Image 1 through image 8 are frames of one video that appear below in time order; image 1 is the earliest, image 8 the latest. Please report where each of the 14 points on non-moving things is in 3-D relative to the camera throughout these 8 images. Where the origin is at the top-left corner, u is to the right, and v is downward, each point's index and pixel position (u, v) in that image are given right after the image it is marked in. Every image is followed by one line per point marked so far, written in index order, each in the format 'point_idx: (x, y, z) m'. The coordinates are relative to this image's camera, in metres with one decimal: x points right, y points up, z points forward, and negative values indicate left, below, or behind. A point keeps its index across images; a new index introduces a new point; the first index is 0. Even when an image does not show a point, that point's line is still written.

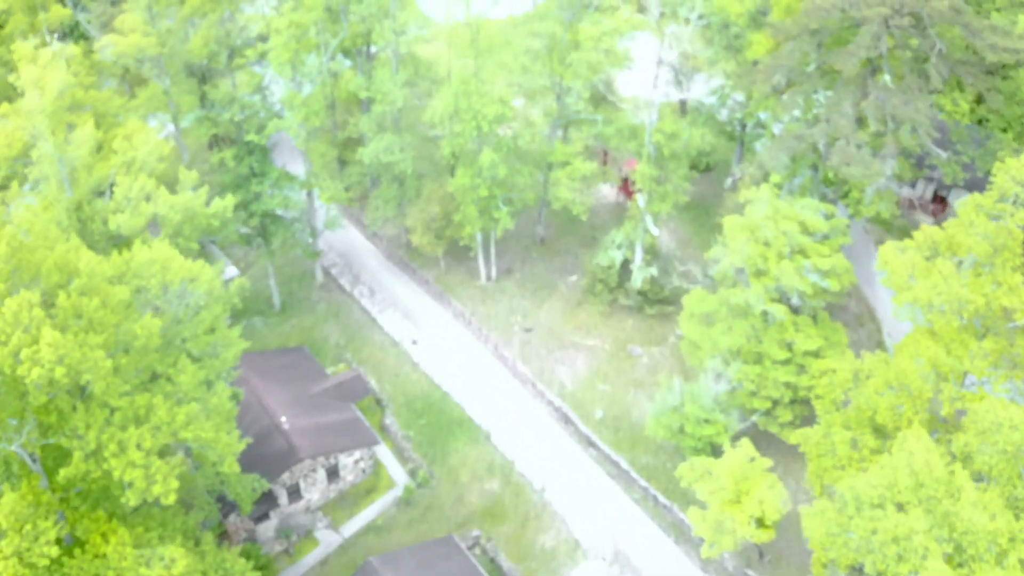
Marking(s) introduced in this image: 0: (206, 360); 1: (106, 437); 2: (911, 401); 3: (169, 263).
0: (-6.8, -1.6, +18.4) m
1: (-7.3, -2.7, +14.9) m
2: (+7.5, -2.1, +15.6) m
3: (-7.1, +0.5, +17.1) m
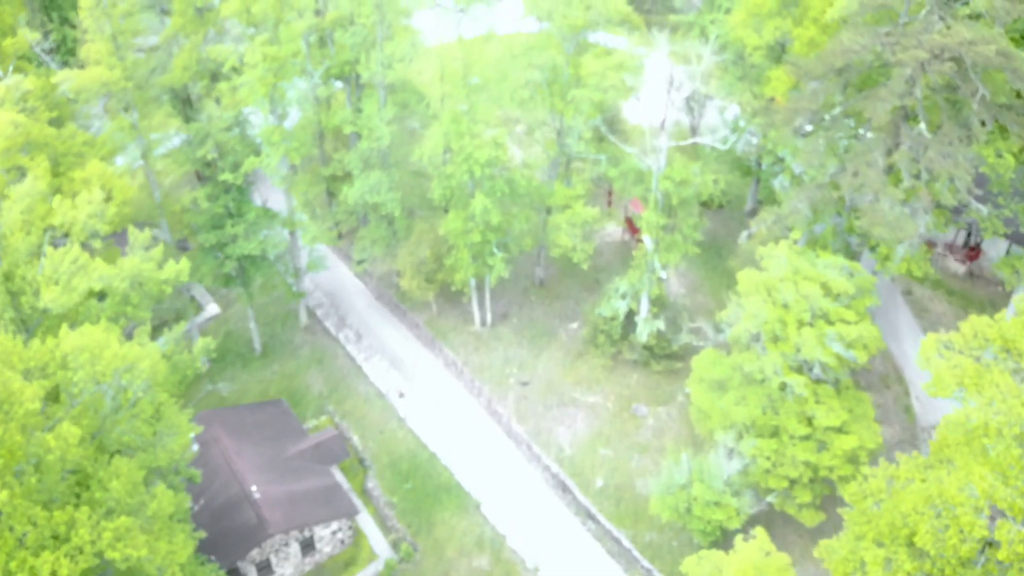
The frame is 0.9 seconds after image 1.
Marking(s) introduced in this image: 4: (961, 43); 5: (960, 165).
0: (-7.1, -3.2, +16.2) m
1: (-7.7, -4.3, +12.8) m
2: (+7.1, -3.9, +13.3) m
3: (-7.4, -1.1, +14.9) m
4: (+10.1, +5.5, +18.5) m
5: (+10.7, +2.9, +19.7) m
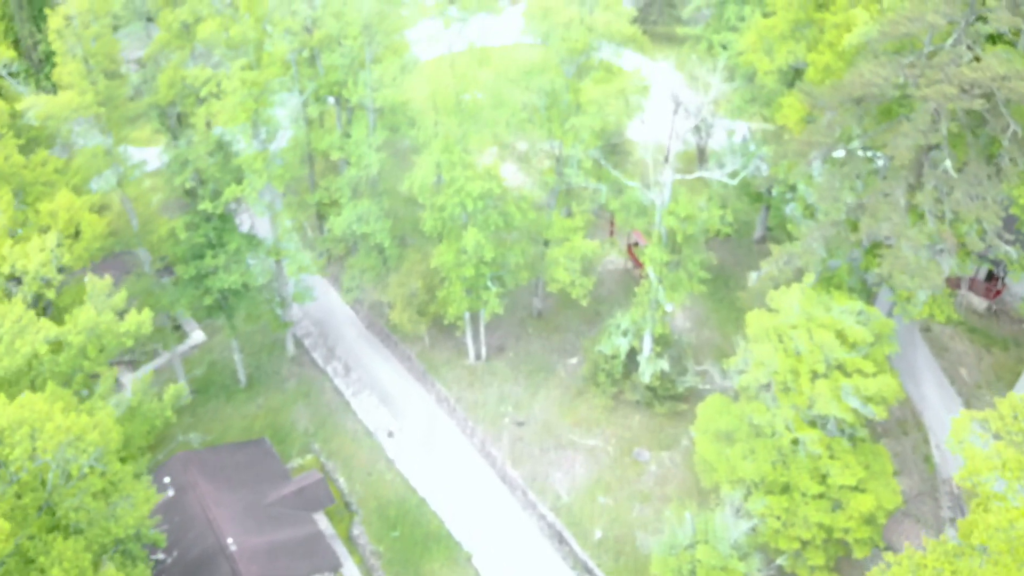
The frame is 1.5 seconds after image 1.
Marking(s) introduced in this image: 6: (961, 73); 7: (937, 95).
0: (-7.4, -4.3, +14.8) m
1: (-8.0, -5.4, +11.4) m
2: (+6.9, -5.0, +11.8) m
3: (-7.7, -2.2, +13.5) m
4: (+9.9, +4.3, +17.0) m
5: (+10.5, +1.8, +18.2) m
6: (+9.4, +4.5, +17.3) m
7: (+9.1, +4.1, +17.7) m
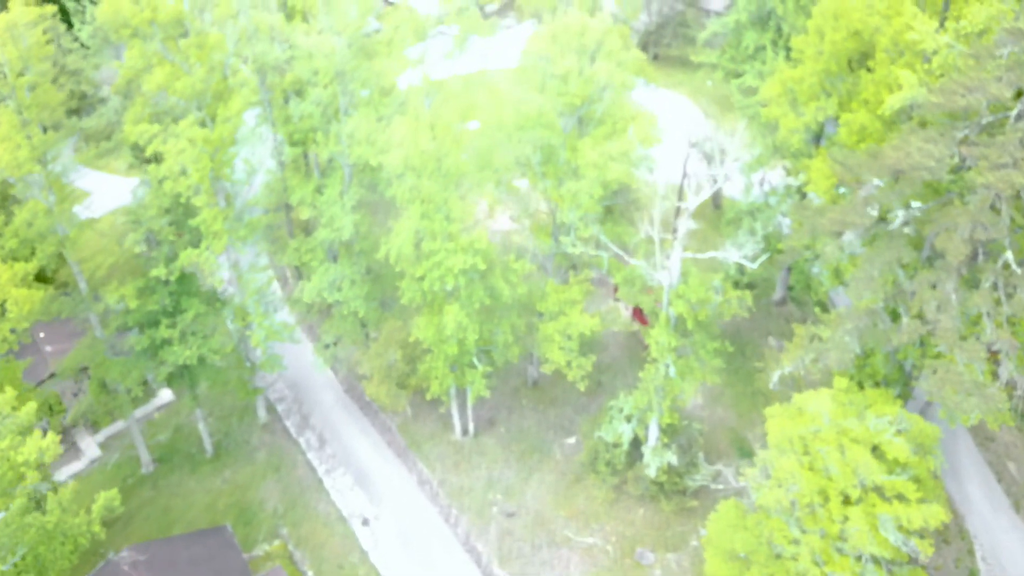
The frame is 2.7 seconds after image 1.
0: (-7.9, -6.3, +12.1) m
1: (-8.6, -7.4, +8.7) m
2: (+6.3, -7.2, +8.9) m
3: (-8.2, -4.2, +10.8) m
4: (+9.5, +2.1, +14.0) m
5: (+10.1, -0.5, +15.3) m
6: (+9.0, +2.3, +14.4) m
7: (+8.7, +1.9, +14.8) m
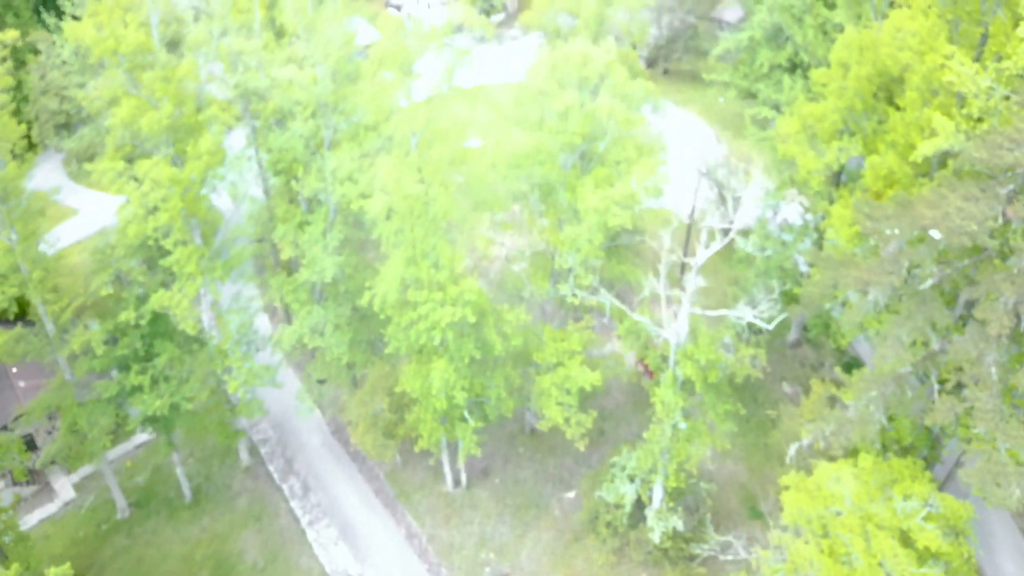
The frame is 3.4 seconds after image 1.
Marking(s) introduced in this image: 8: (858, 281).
0: (-8.2, -7.4, +10.6) m
1: (-8.9, -8.5, +7.2) m
2: (+6.0, -8.4, +7.2) m
3: (-8.5, -5.3, +9.3) m
4: (+9.3, +0.8, +12.3) m
5: (+9.9, -1.7, +13.5) m
6: (+8.8, +1.0, +12.7) m
7: (+8.5, +0.6, +13.1) m
8: (+6.8, +0.1, +16.3) m
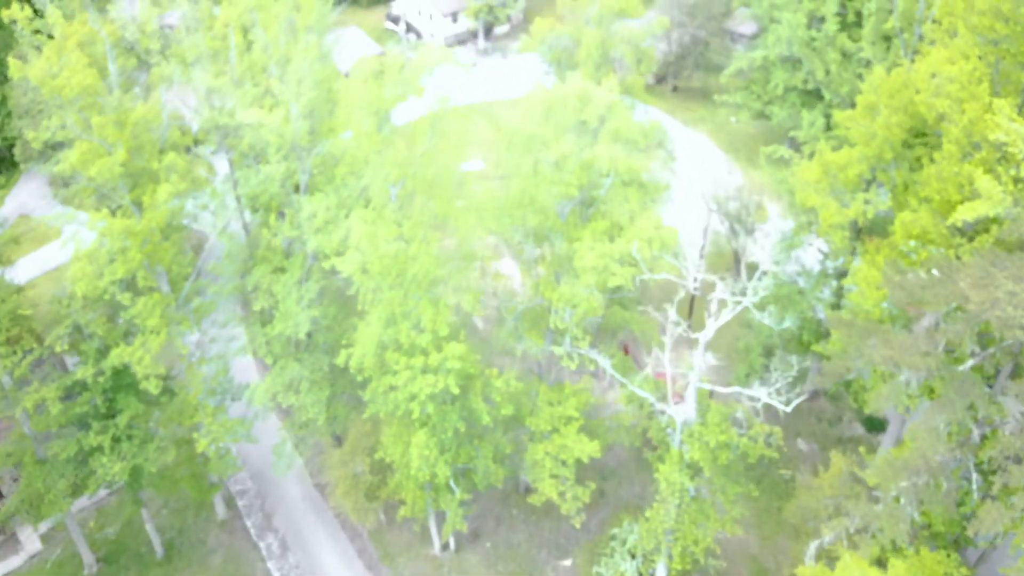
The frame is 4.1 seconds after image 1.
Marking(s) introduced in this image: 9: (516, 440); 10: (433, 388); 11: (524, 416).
0: (-8.5, -8.7, +9.0) m
1: (-9.3, -9.8, +5.5) m
2: (+5.6, -9.8, +5.4) m
3: (-8.8, -6.6, +7.6) m
4: (+9.0, -0.6, +10.5) m
5: (+9.6, -3.1, +11.7) m
6: (+8.6, -0.4, +10.8) m
7: (+8.2, -0.8, +11.2) m
8: (+6.5, -1.2, +14.4) m
9: (+0.1, -3.6, +19.6) m
10: (-1.6, -2.0, +16.6) m
11: (+0.3, -2.9, +18.8) m
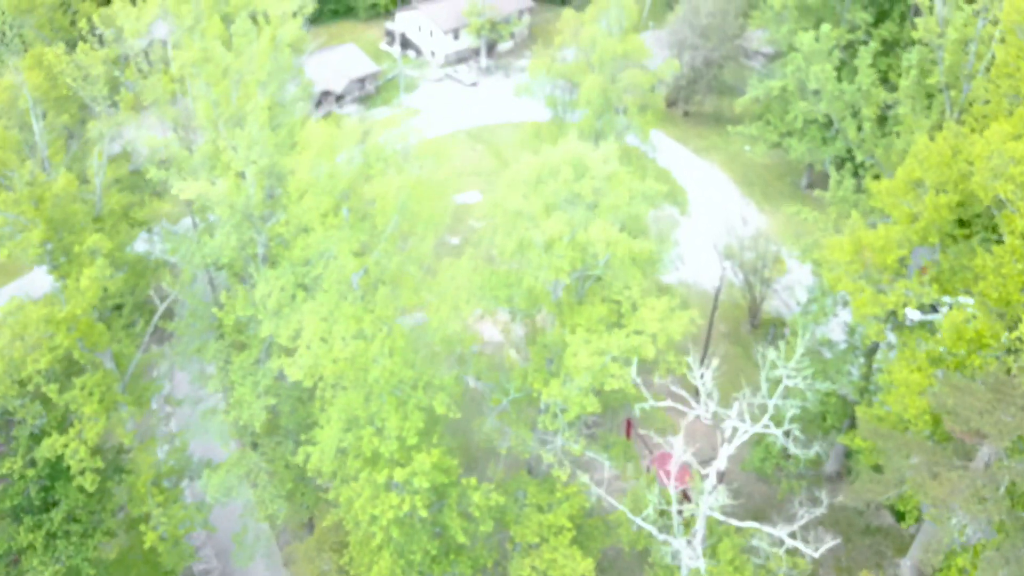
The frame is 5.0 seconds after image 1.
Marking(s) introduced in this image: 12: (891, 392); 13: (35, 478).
0: (-9.0, -10.4, +6.7) m
1: (-9.9, -11.4, +3.3) m
2: (+5.0, -11.6, +3.0) m
3: (-9.3, -8.2, +5.4) m
4: (+8.6, -2.4, +8.0) m
5: (+9.2, -5.0, +9.2) m
6: (+8.2, -2.2, +8.4) m
7: (+7.8, -2.6, +8.8) m
8: (+6.1, -3.0, +12.0) m
9: (-0.3, -5.4, +17.3) m
10: (-2.0, -3.7, +14.3) m
11: (-0.1, -4.7, +16.5) m
12: (+6.9, -1.9, +14.9) m
13: (-10.2, -4.1, +17.5) m
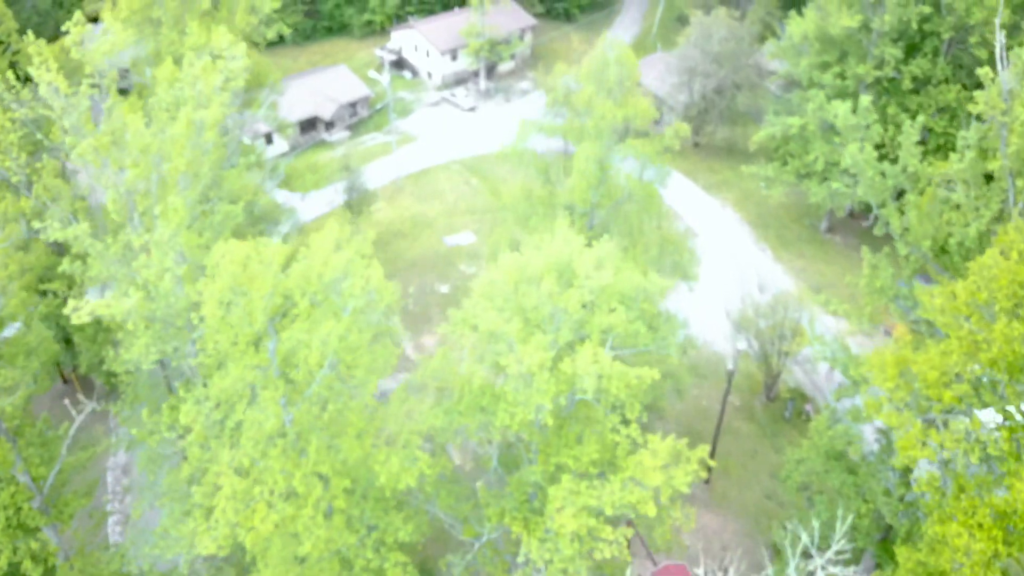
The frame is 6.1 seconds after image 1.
0: (-9.6, -12.3, +4.2) m
1: (-10.5, -13.3, +0.8) m
2: (+4.4, -13.6, +0.3) m
3: (-9.9, -10.1, +2.9) m
4: (+8.1, -4.4, +5.3) m
5: (+8.7, -7.0, +6.5) m
6: (+7.7, -4.2, +5.7) m
7: (+7.3, -4.6, +6.1) m
8: (+5.7, -5.1, +9.3) m
9: (-0.7, -7.3, +14.7) m
10: (-2.4, -5.7, +11.7) m
11: (-0.5, -6.6, +13.8) m
12: (+6.4, -3.9, +12.2) m
13: (-10.7, -6.0, +15.0) m
